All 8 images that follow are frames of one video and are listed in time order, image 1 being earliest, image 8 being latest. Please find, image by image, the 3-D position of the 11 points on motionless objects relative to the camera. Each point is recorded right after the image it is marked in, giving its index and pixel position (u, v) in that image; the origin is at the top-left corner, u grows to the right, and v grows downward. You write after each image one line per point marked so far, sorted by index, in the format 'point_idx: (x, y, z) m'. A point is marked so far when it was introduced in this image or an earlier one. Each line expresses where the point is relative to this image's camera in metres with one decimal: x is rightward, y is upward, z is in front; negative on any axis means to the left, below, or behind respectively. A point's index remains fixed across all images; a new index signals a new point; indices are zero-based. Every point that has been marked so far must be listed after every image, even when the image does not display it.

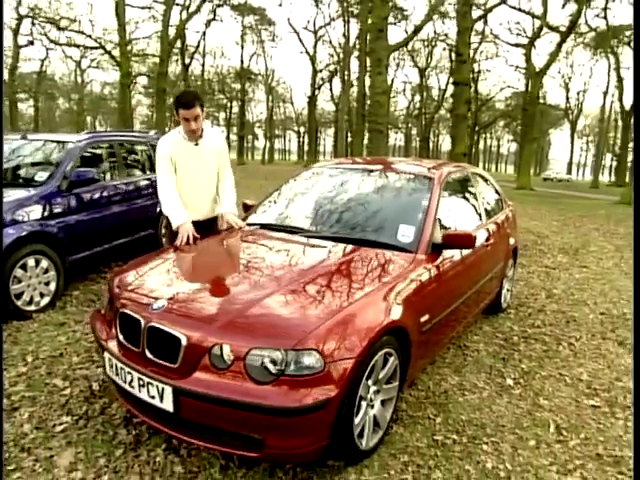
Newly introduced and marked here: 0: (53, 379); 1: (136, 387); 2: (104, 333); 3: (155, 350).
0: (-2.2, -1.2, +3.8) m
1: (-1.1, -0.9, +2.8) m
2: (-1.6, -0.6, +3.3) m
3: (-1.0, -0.7, +2.8) m
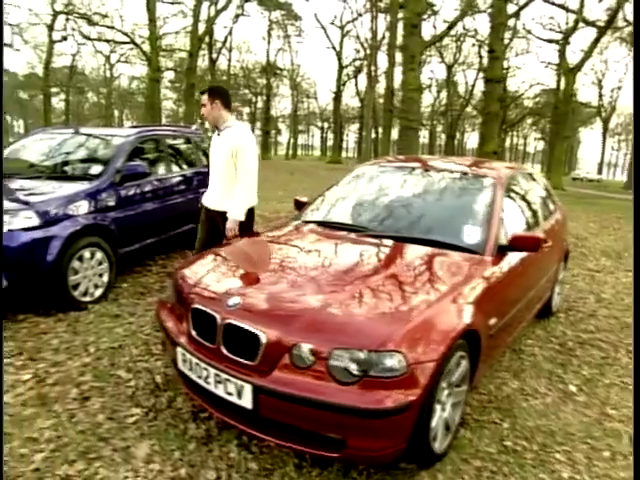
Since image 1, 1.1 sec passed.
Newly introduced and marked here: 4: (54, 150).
0: (-1.7, -1.1, +3.8) m
1: (-0.7, -0.9, +2.8) m
2: (-1.1, -0.6, +3.3) m
3: (-0.5, -0.7, +2.8) m
4: (-3.7, +1.2, +6.2) m
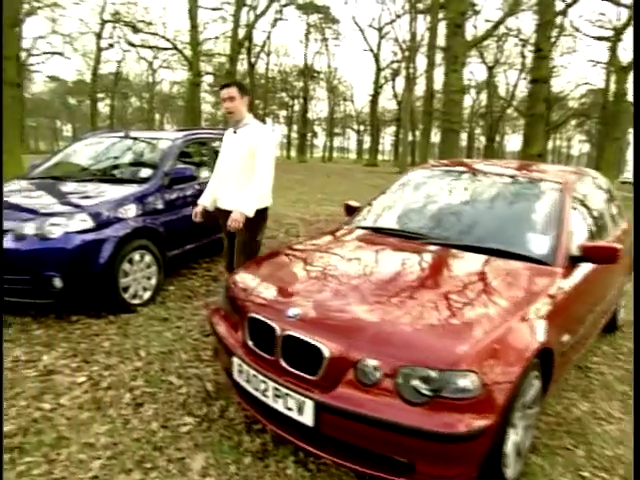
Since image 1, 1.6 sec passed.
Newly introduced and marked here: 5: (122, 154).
0: (-1.3, -1.1, +3.8) m
1: (-0.3, -0.9, +2.7) m
2: (-0.7, -0.7, +3.2) m
3: (-0.2, -0.7, +2.7) m
4: (-3.0, +1.2, +6.3) m
5: (-2.8, +1.2, +6.2) m
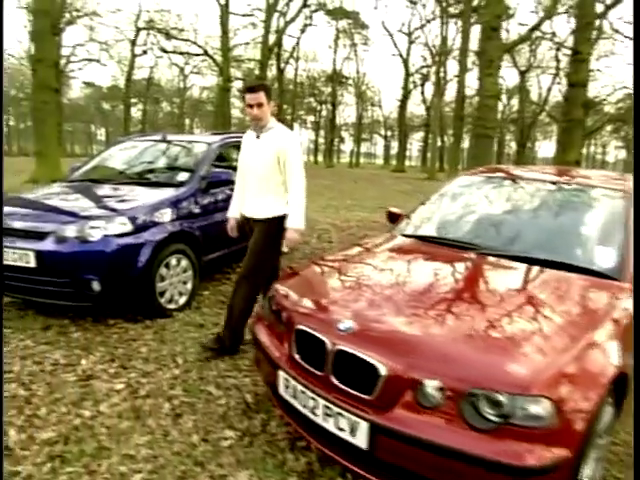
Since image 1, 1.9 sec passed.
0: (-0.9, -1.2, +3.7) m
1: (0.0, -1.0, +2.5) m
2: (-0.4, -0.7, +3.1) m
3: (+0.1, -0.8, +2.5) m
4: (-2.5, +1.2, +6.4) m
5: (-2.2, +1.1, +6.2) m
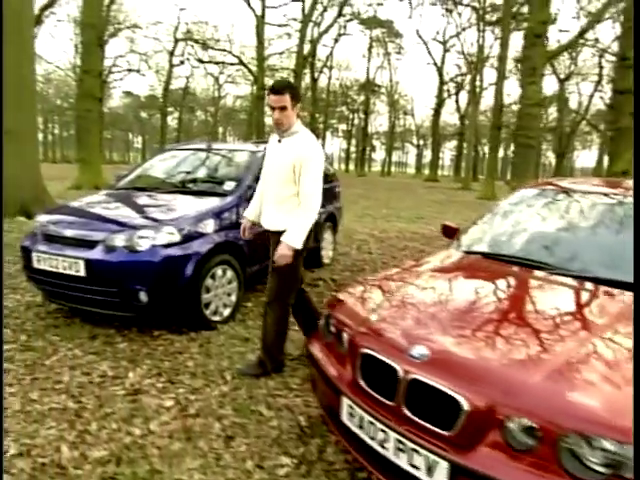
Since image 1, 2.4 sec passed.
0: (-0.5, -1.3, +3.5) m
1: (+0.4, -1.1, +2.3) m
2: (0.0, -0.8, +2.9) m
3: (+0.5, -0.9, +2.3) m
4: (-1.8, +1.0, +6.3) m
5: (-1.6, +1.0, +6.2) m
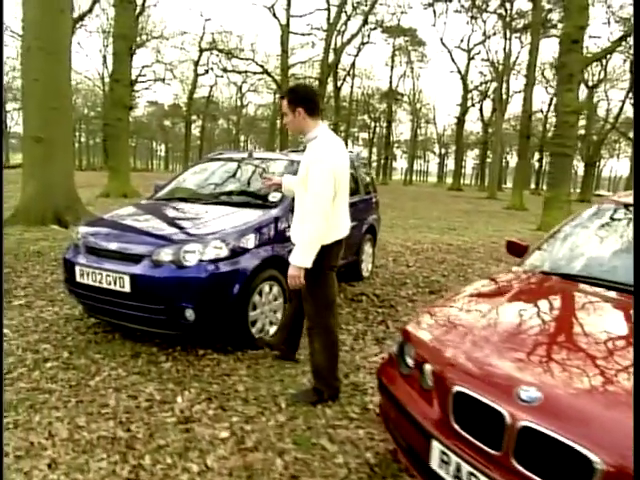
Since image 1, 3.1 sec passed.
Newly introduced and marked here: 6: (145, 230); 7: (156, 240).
0: (0.0, -1.4, +3.3) m
1: (+0.8, -1.2, +2.0) m
2: (+0.5, -0.9, +2.6) m
3: (+0.9, -1.0, +2.0) m
4: (-1.2, +0.9, +6.1) m
5: (-1.0, +0.8, +6.0) m
6: (-1.8, +0.1, +4.5) m
7: (-1.6, 0.0, +4.4) m
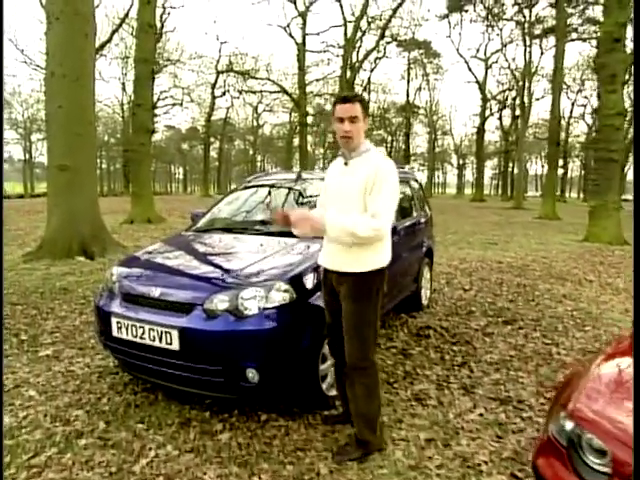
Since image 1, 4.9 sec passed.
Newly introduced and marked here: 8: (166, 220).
0: (+0.7, -1.7, +2.4) m
1: (+1.4, -1.4, +1.1) m
2: (+1.1, -1.1, +1.8) m
3: (+1.5, -1.1, +1.1) m
4: (-0.5, +0.5, +5.4) m
5: (-0.3, +0.5, +5.2) m
6: (-1.1, -0.3, +3.8) m
7: (-0.9, -0.3, +3.6) m
8: (-6.3, +0.8, +18.6) m
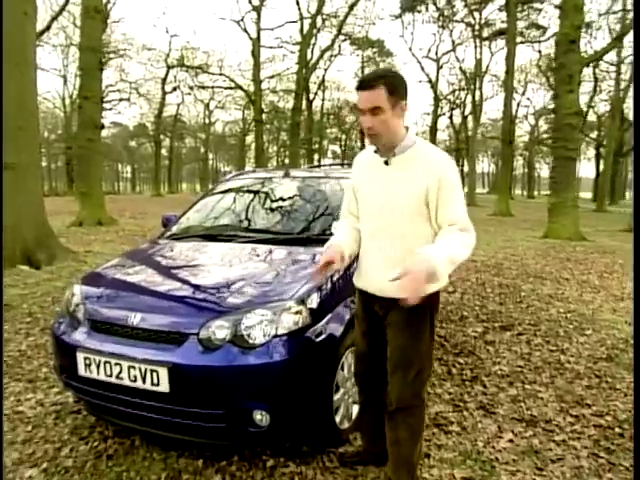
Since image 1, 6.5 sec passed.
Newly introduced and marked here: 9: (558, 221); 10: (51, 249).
0: (+0.9, -1.7, +1.9) m
1: (+1.8, -1.4, +0.7) m
2: (+1.4, -1.2, +1.3) m
3: (+1.9, -1.2, +0.7) m
4: (-0.6, +0.4, +4.7) m
5: (-0.3, +0.4, +4.6) m
6: (-1.0, -0.3, +3.1) m
7: (-0.8, -0.4, +2.9) m
8: (-7.7, +0.7, +17.3) m
9: (+8.7, +0.7, +16.5) m
10: (-5.1, -0.2, +8.6) m
